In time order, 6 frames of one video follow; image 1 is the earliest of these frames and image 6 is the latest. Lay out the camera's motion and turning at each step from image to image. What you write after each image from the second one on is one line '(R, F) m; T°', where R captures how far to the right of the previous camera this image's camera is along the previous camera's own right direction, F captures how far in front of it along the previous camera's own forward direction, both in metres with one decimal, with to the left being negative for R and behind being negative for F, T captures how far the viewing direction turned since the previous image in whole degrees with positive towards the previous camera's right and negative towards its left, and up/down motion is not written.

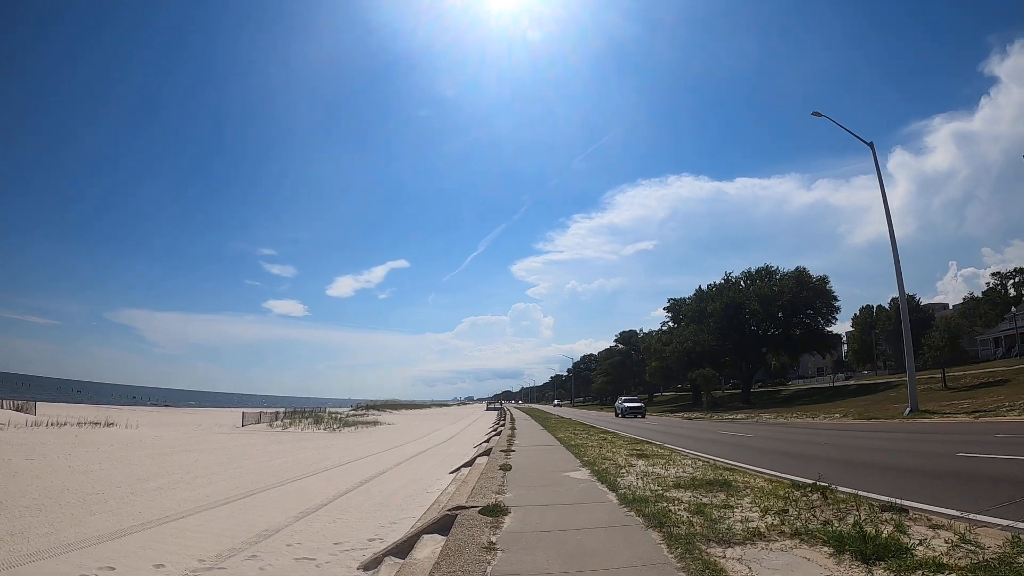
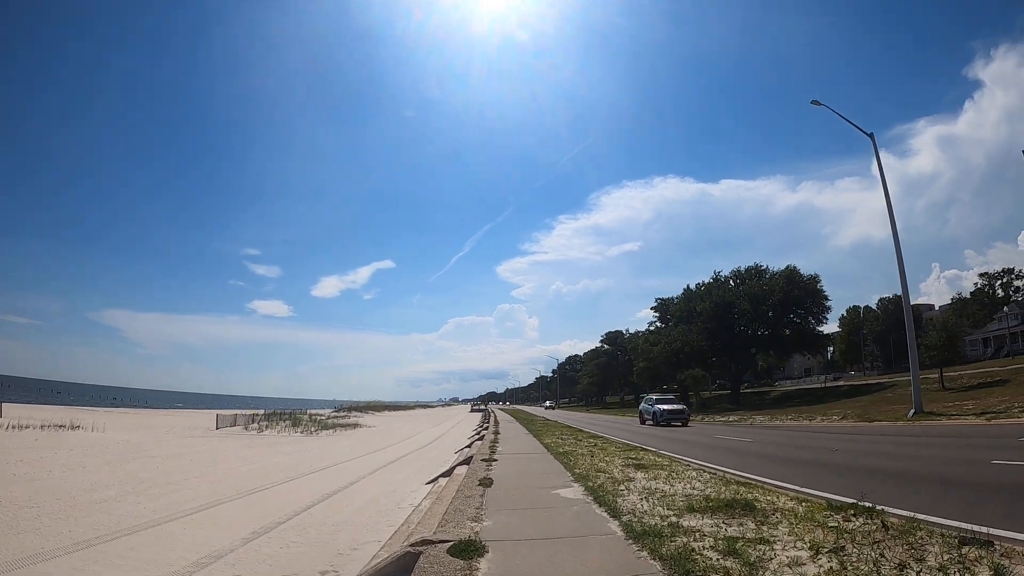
(+0.1, +1.3) m; +1°
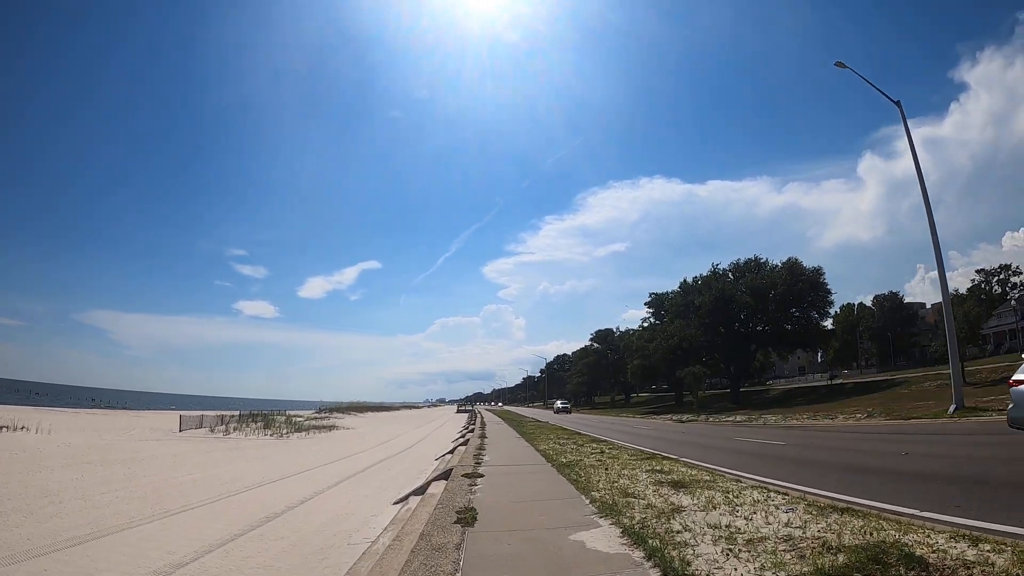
(-0.1, +2.7) m; +1°
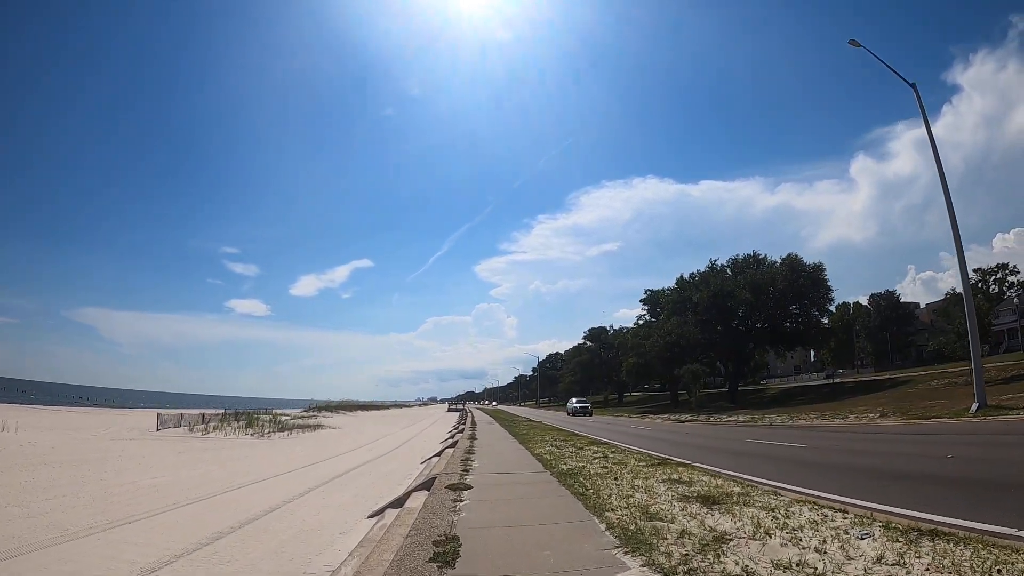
(0.0, +1.4) m; +1°
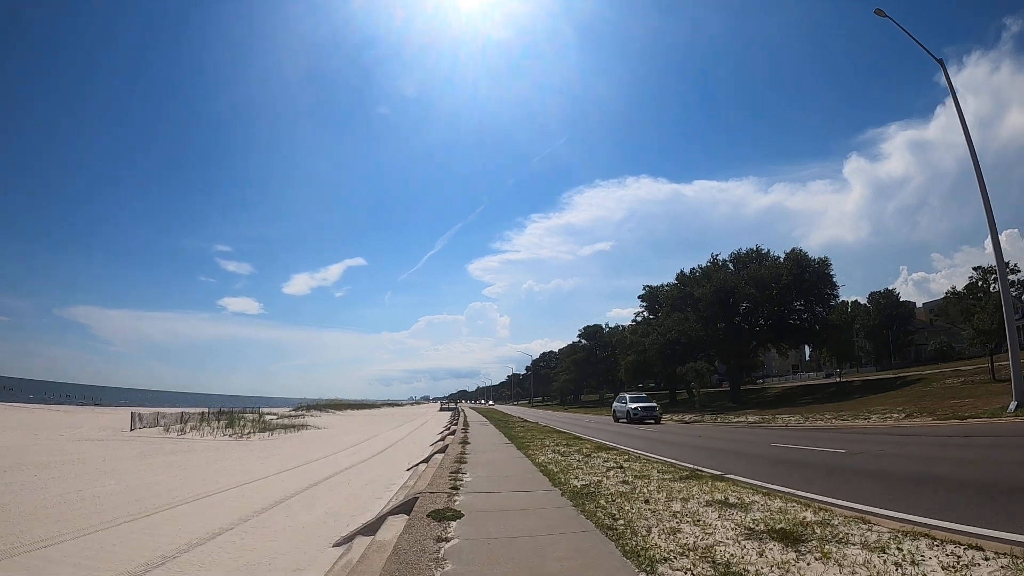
(-0.1, +1.7) m; +1°
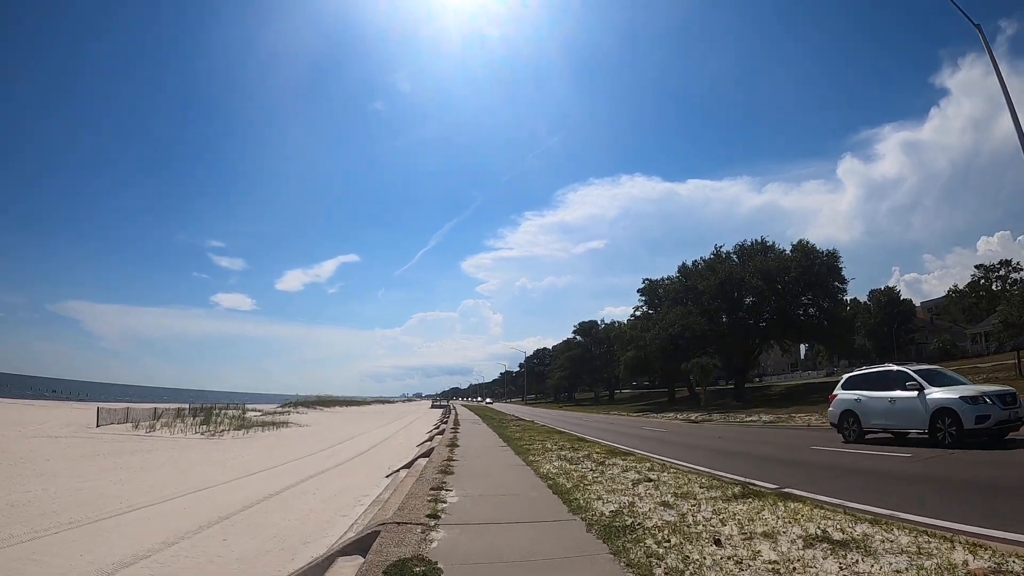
(-0.1, +2.0) m; +1°
